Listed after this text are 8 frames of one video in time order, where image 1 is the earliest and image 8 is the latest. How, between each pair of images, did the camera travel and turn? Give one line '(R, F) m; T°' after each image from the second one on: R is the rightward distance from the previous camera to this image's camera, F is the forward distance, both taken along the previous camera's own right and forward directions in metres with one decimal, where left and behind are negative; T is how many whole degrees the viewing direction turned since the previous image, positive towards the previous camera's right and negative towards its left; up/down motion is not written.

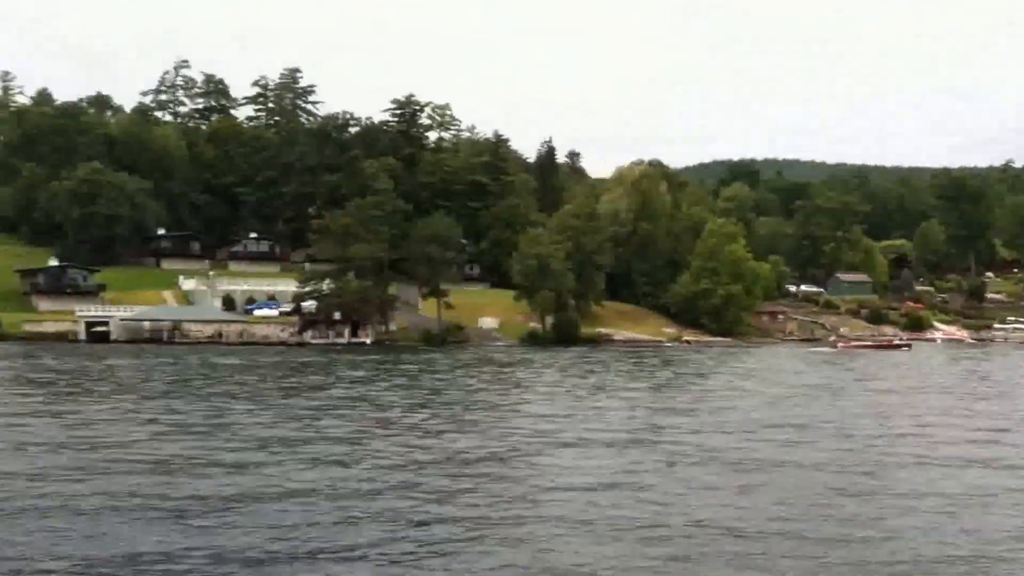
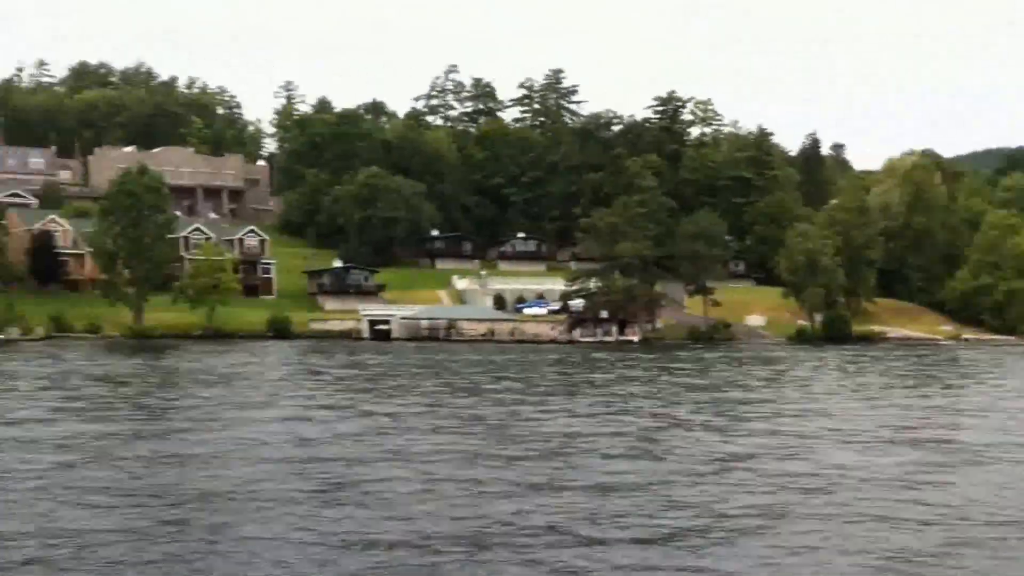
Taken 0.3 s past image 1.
(-2.4, +0.1) m; -11°
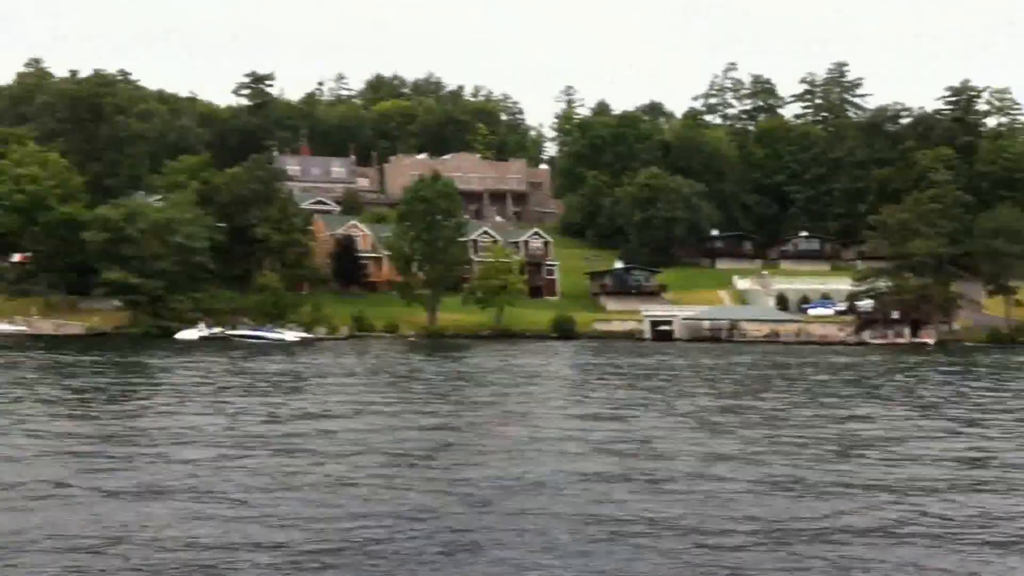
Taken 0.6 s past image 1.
(-1.2, -0.3) m; -12°
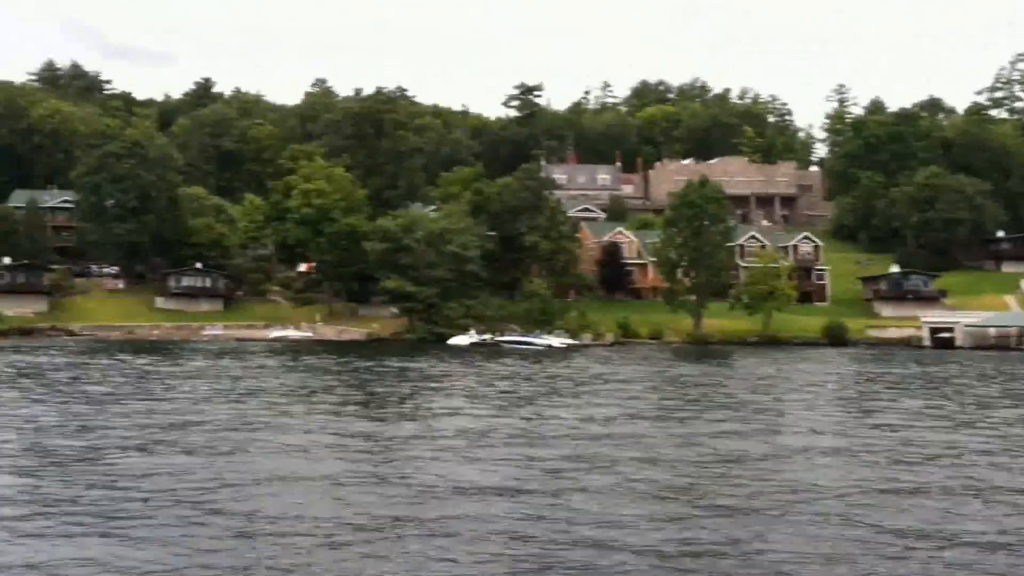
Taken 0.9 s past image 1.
(-0.1, -0.1) m; -12°
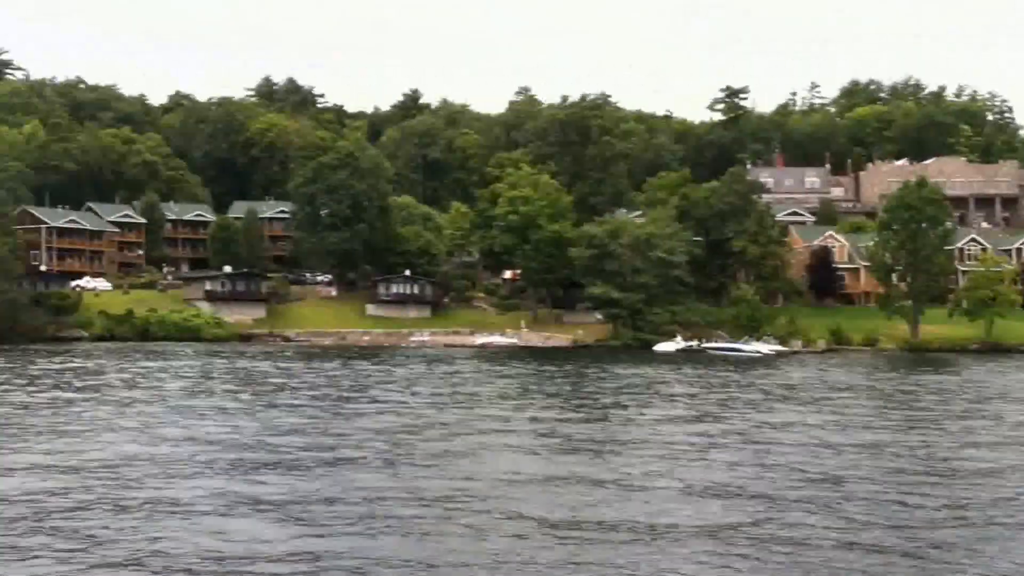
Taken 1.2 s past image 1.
(-0.1, +0.1) m; -9°
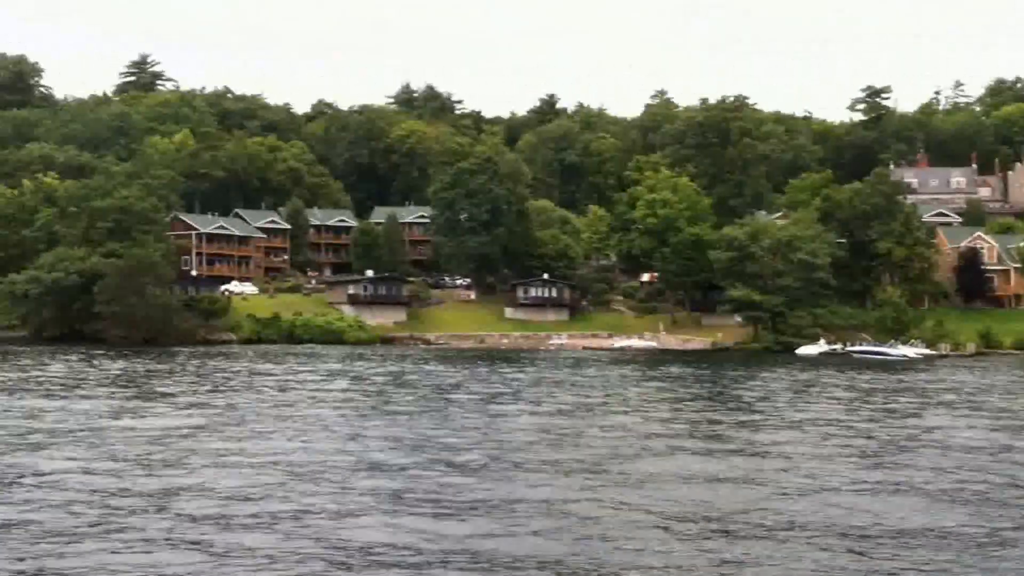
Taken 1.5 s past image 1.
(-0.2, -0.3) m; -6°
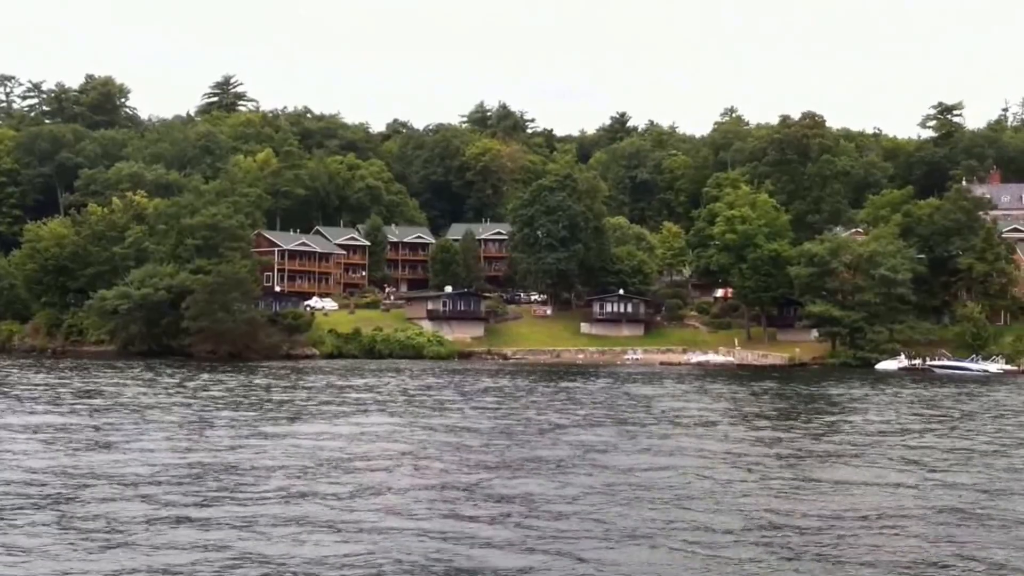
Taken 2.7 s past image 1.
(-0.4, -1.1) m; -3°
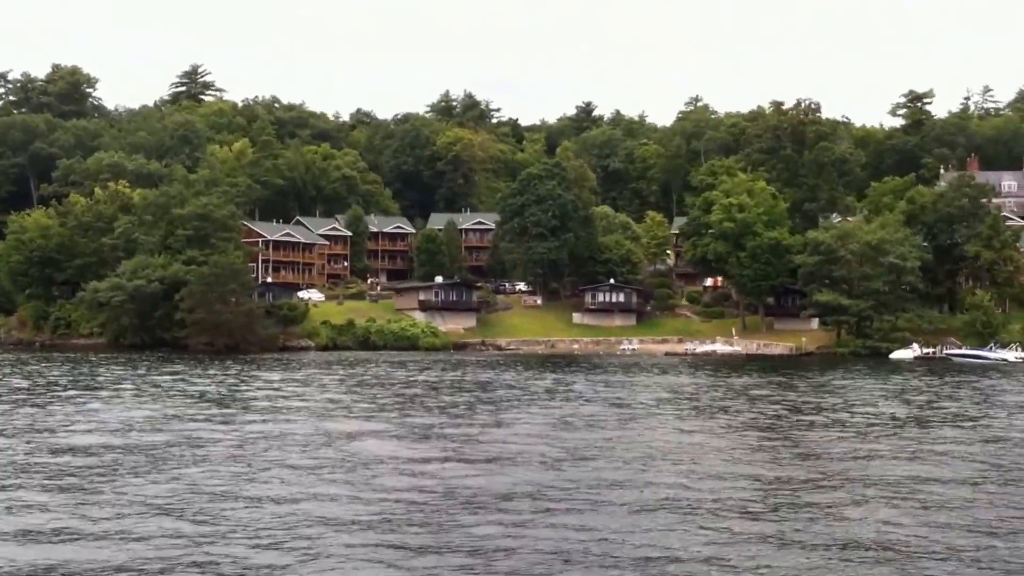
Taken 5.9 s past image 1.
(-2.7, +0.4) m; +3°
